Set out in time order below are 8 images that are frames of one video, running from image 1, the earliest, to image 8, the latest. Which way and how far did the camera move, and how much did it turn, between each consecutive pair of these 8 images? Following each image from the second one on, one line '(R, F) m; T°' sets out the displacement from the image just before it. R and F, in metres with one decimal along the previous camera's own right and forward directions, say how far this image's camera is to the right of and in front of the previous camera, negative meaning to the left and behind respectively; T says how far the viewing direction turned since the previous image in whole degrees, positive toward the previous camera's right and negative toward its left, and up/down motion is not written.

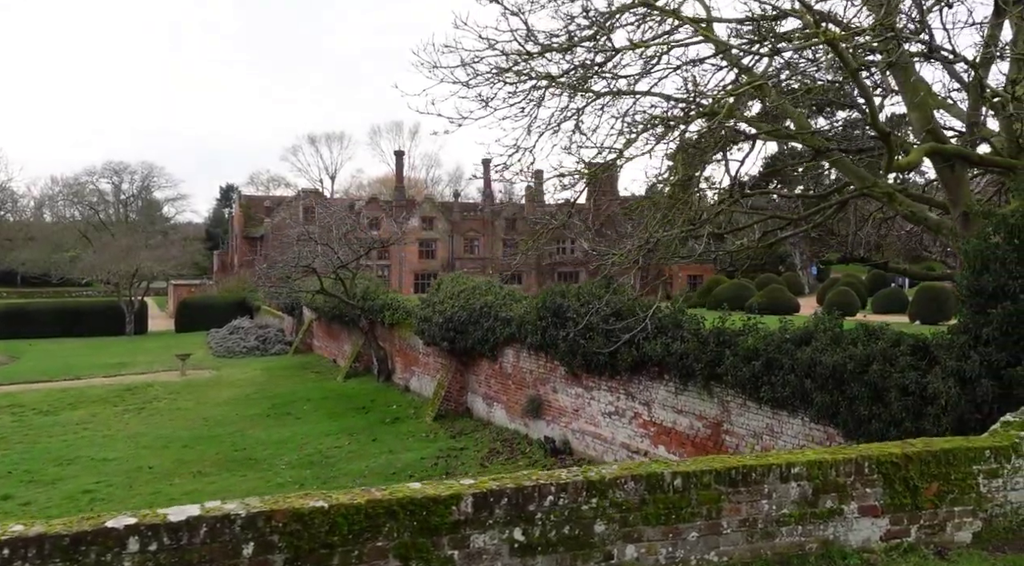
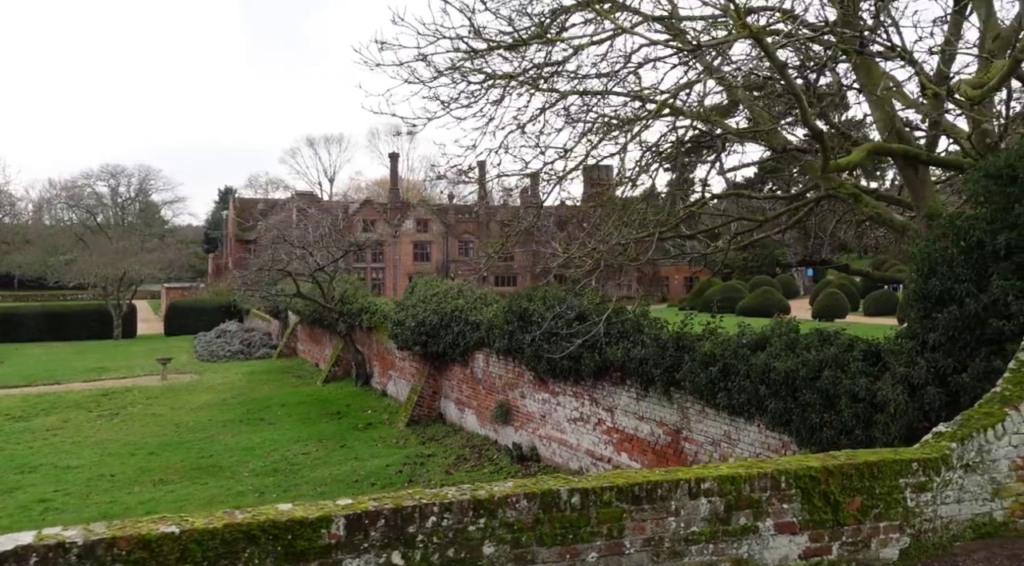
(+0.5, +0.2) m; 0°
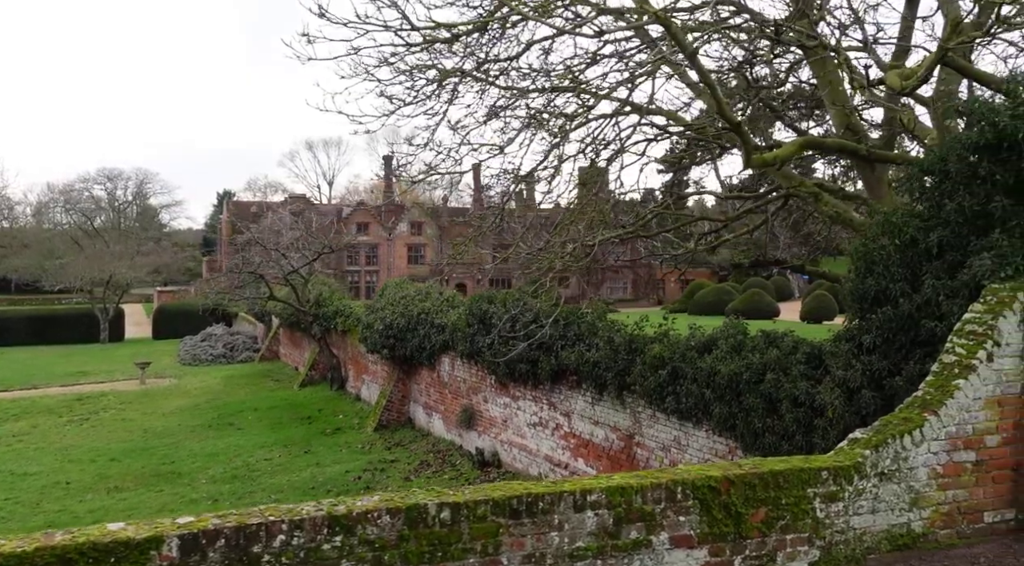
(+0.6, +0.2) m; 0°
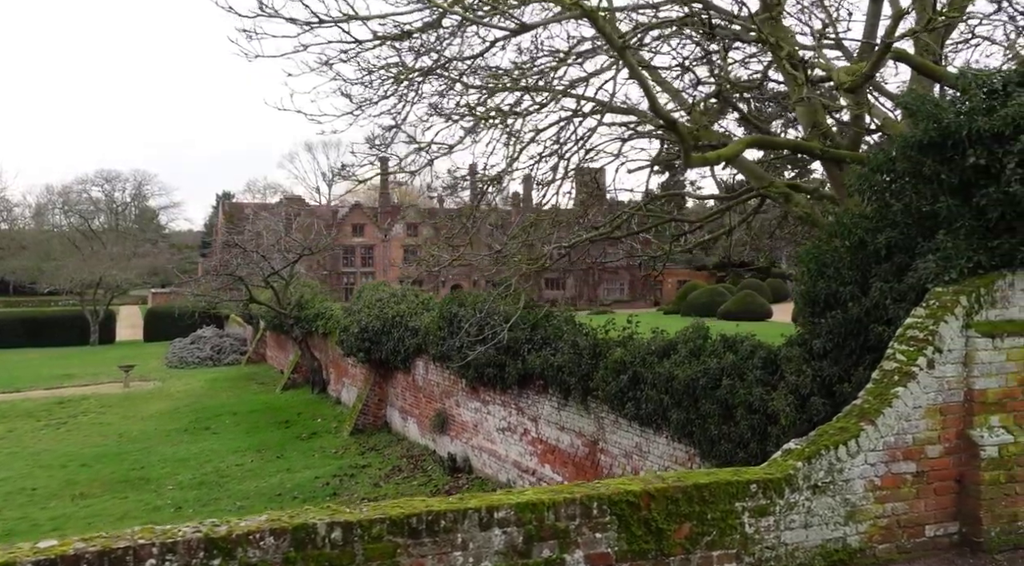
(+0.4, +0.2) m; 0°
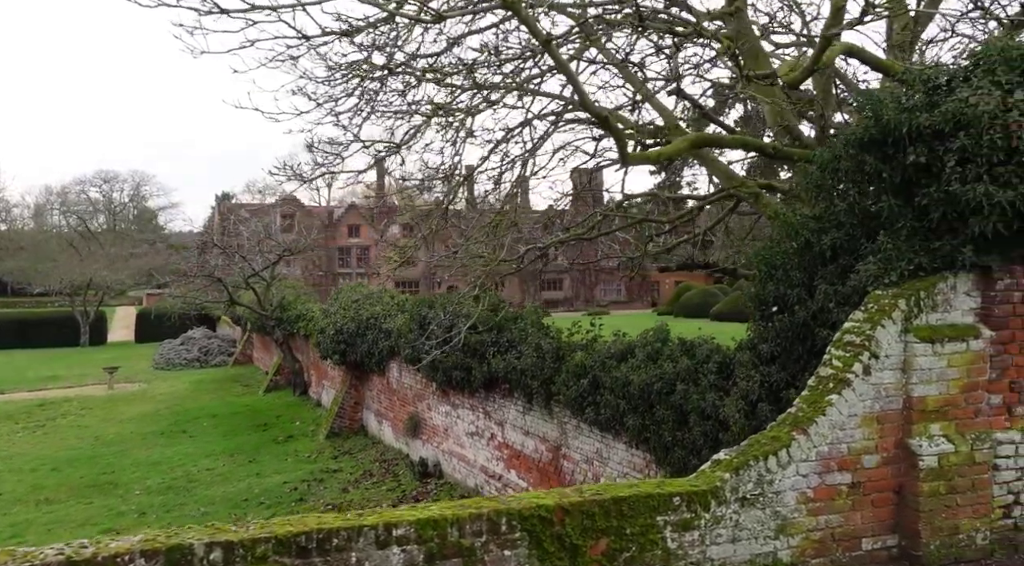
(+0.4, +0.2) m; 0°
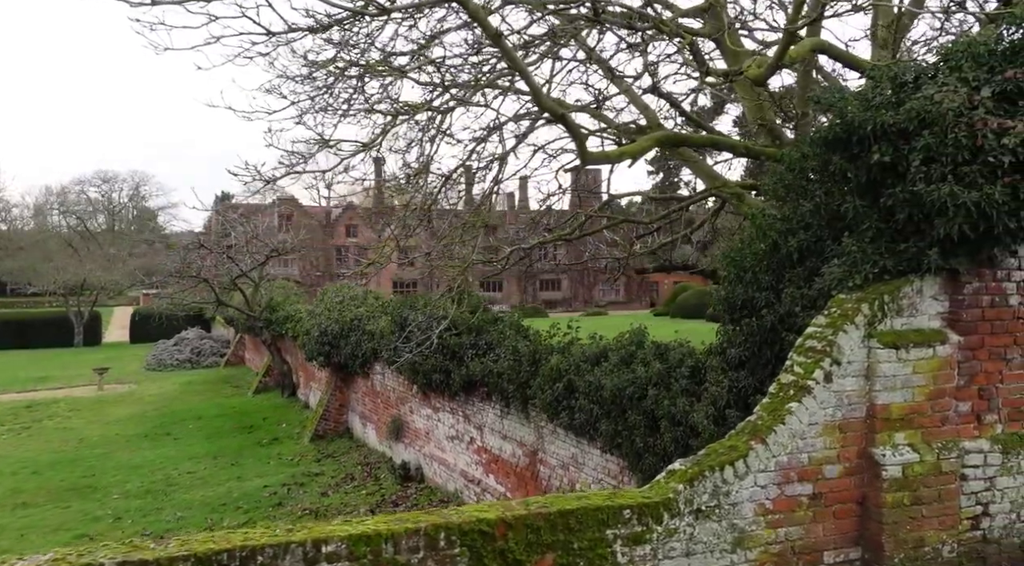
(+0.2, +0.1) m; 0°
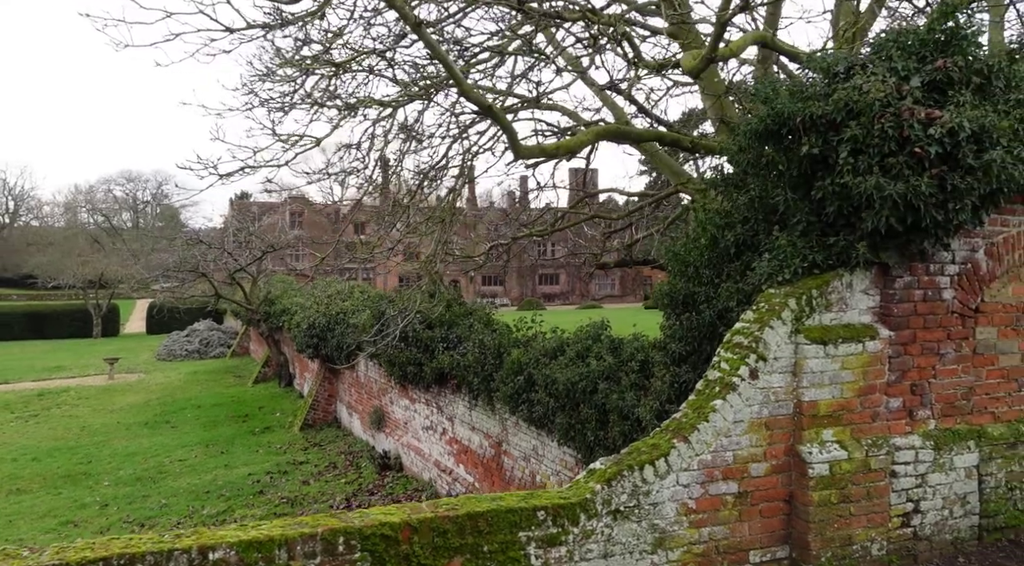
(+0.4, +0.1) m; 0°
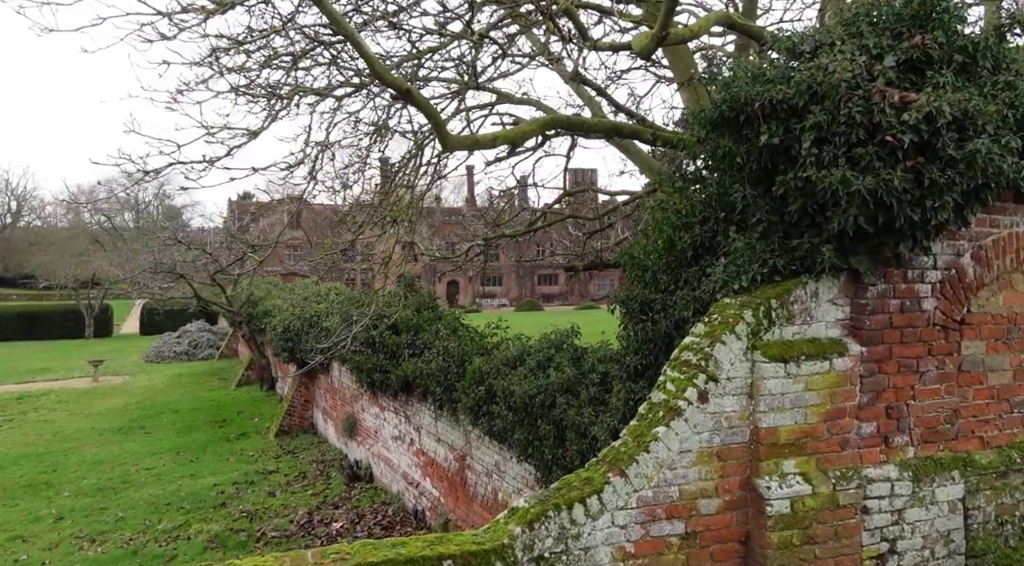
(+0.4, +0.5) m; 0°
